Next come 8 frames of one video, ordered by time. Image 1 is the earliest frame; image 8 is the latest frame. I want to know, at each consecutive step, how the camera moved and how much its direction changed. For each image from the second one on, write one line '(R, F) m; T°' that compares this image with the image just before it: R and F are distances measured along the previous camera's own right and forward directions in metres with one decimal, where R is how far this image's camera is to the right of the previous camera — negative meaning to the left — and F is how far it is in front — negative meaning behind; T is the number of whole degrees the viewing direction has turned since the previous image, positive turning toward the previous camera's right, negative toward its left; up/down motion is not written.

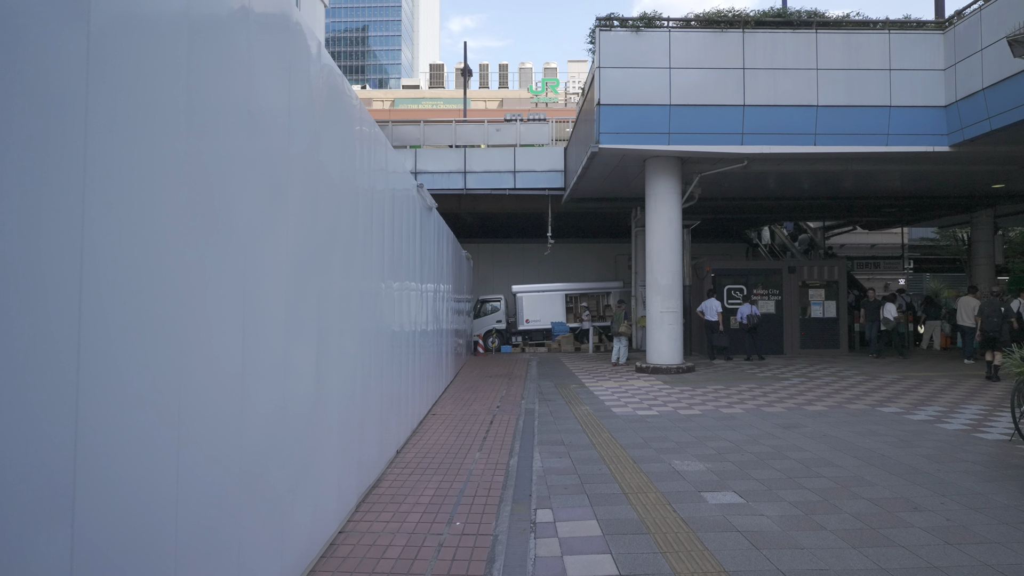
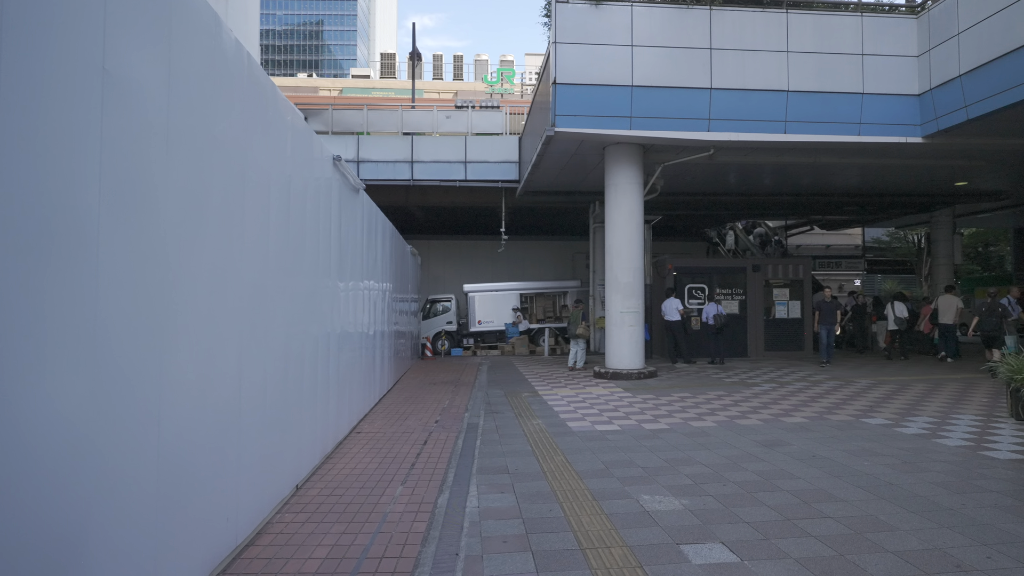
(+0.2, +1.2) m; +4°
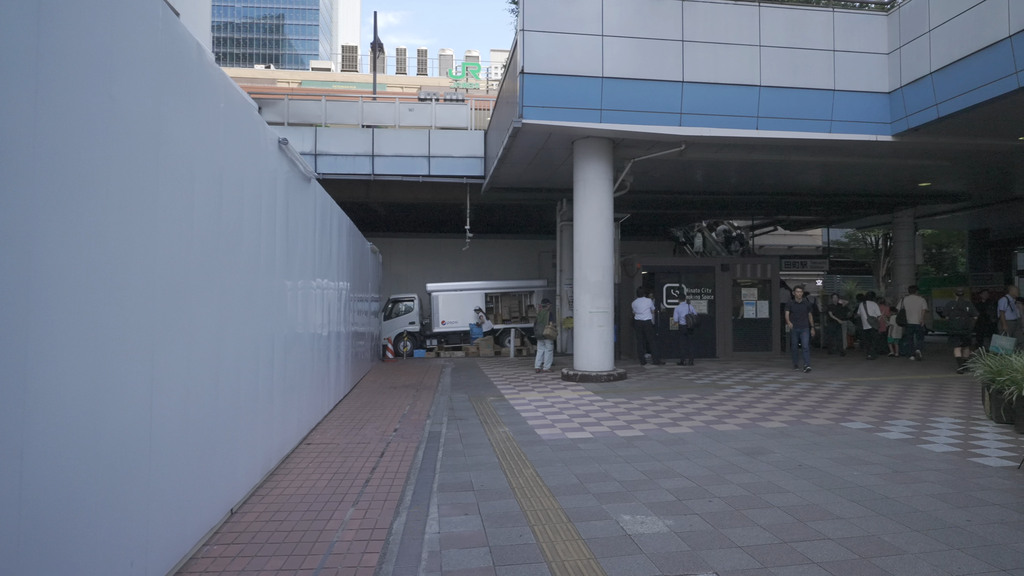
(0.0, +0.5) m; +3°
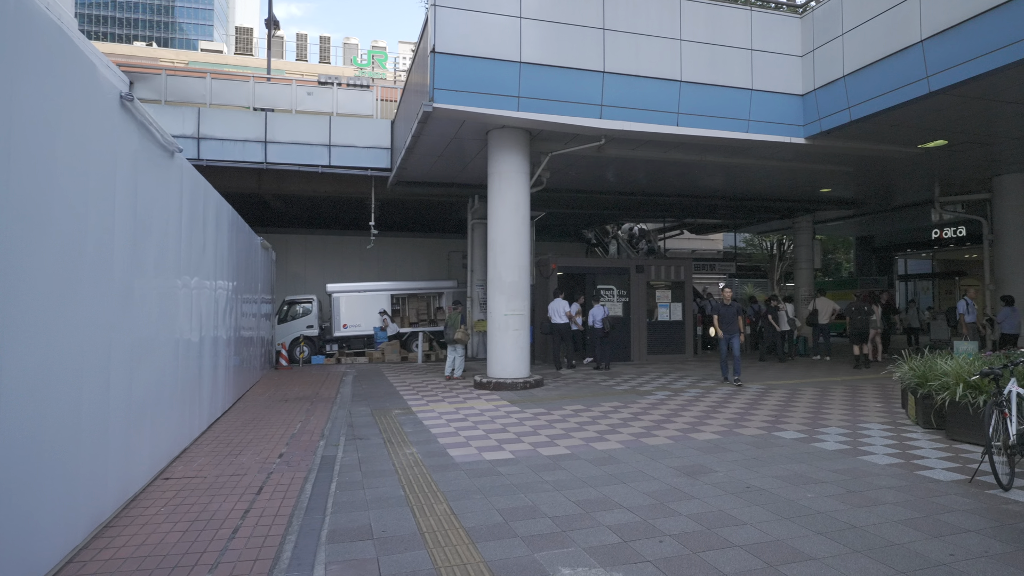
(0.0, +0.9) m; +8°
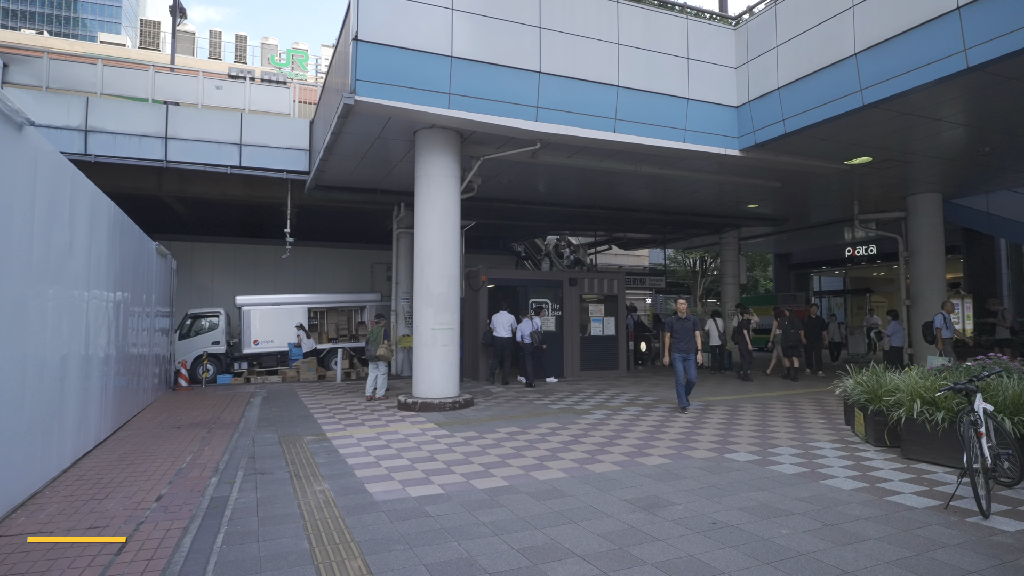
(0.0, +0.8) m; +7°
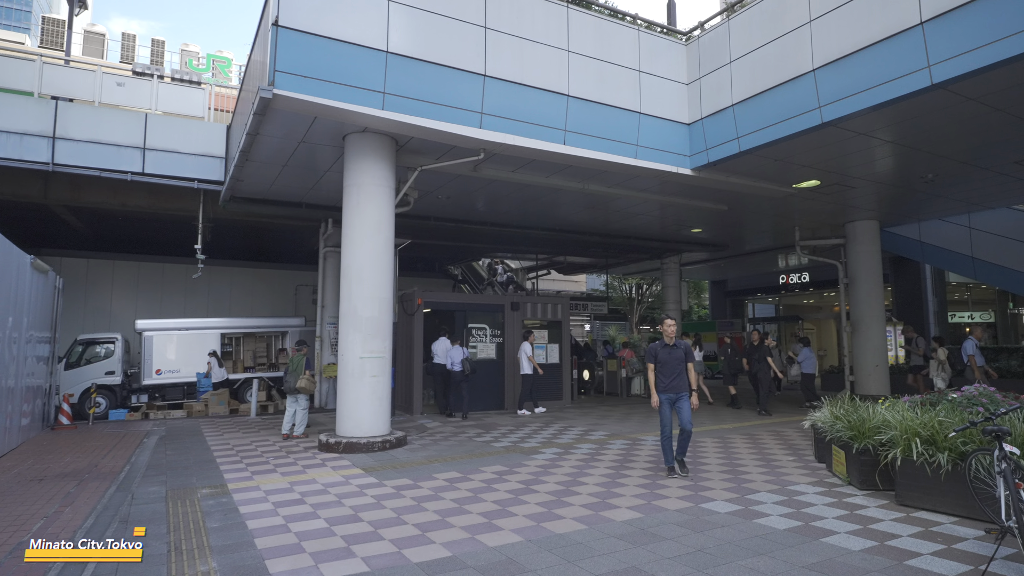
(-0.1, +1.0) m; +6°
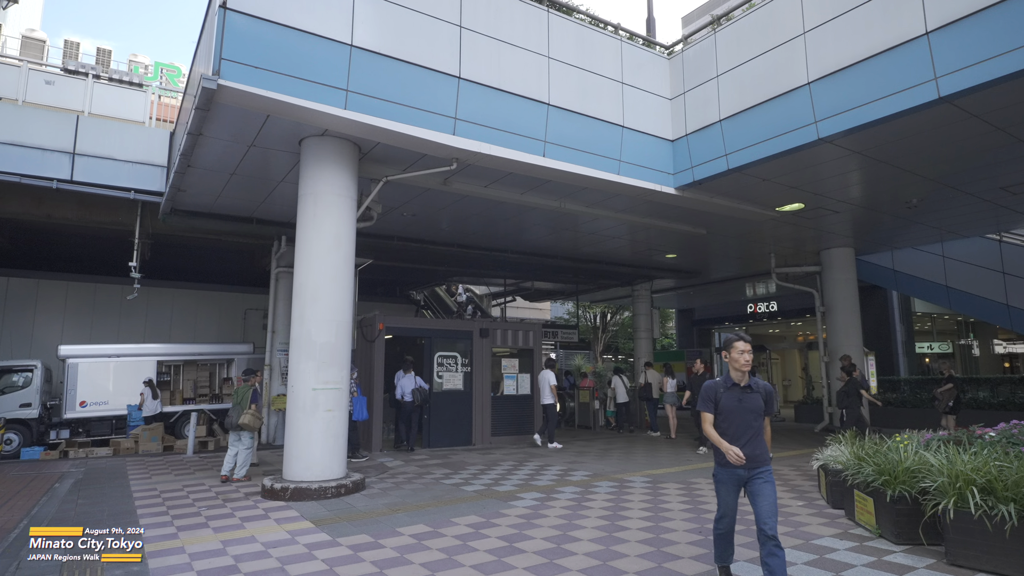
(-0.2, +0.9) m; +4°
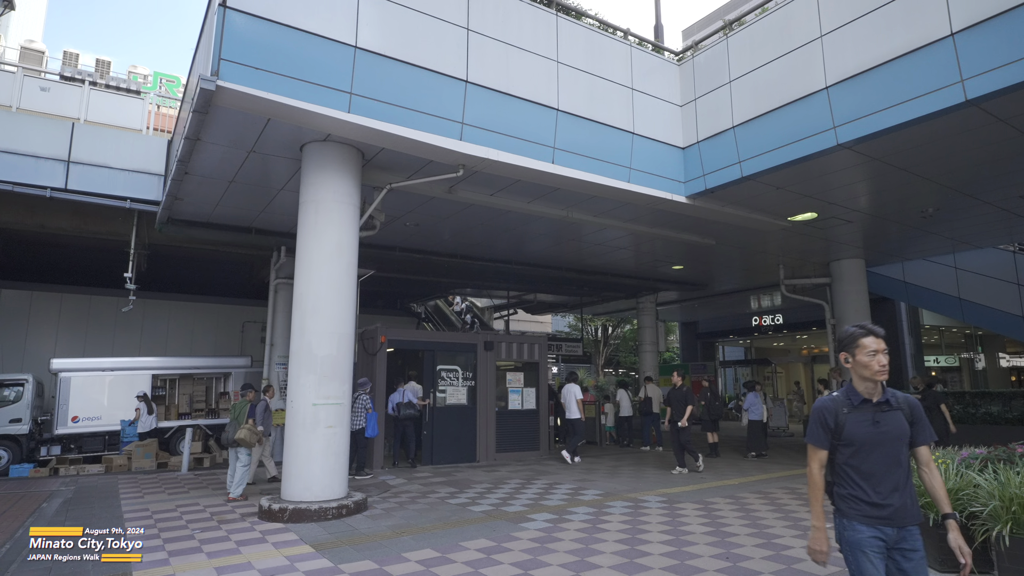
(-0.1, +0.3) m; 0°
